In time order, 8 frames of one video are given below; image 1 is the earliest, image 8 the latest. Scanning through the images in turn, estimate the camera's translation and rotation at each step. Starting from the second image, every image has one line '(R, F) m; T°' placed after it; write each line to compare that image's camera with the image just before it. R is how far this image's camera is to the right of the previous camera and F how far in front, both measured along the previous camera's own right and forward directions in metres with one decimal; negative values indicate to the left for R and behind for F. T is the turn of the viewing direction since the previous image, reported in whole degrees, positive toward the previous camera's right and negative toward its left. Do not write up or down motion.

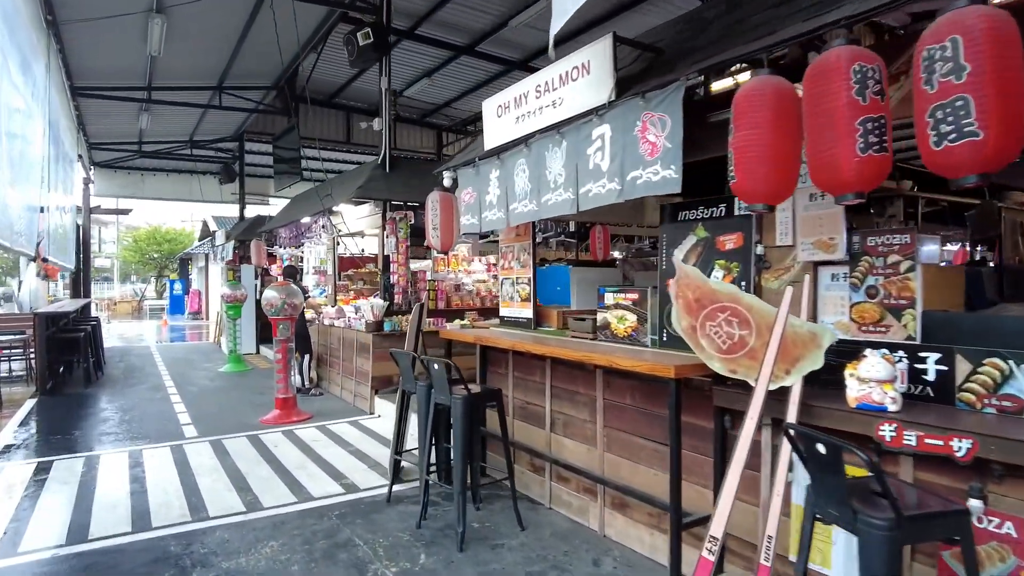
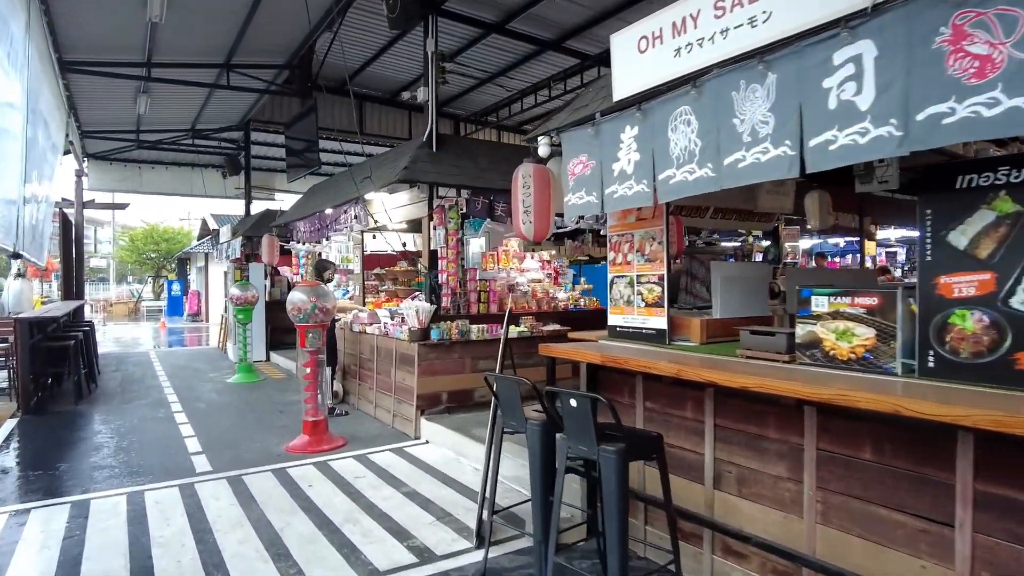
(-0.7, +1.1) m; 0°
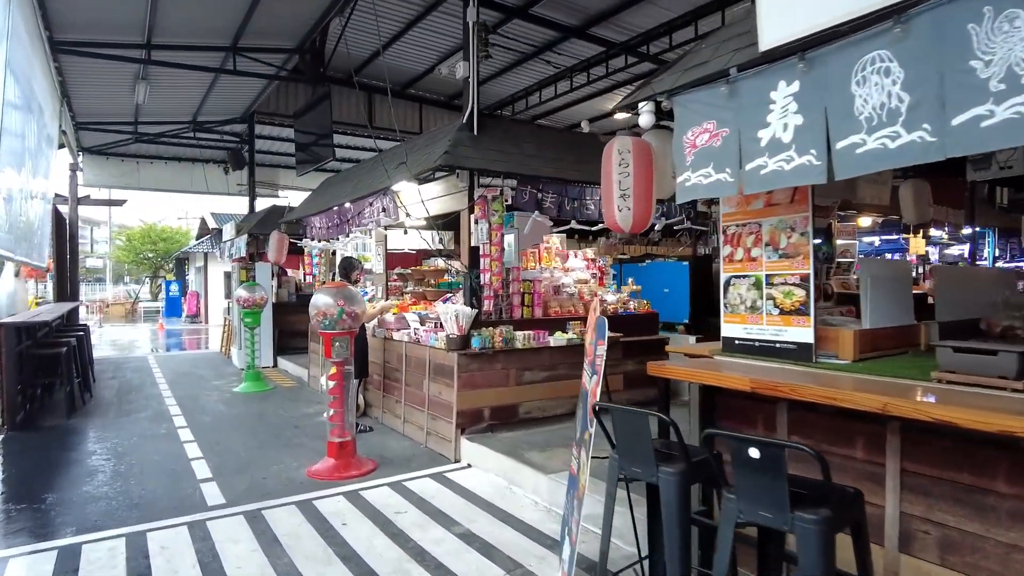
(-0.5, +0.7) m; 0°
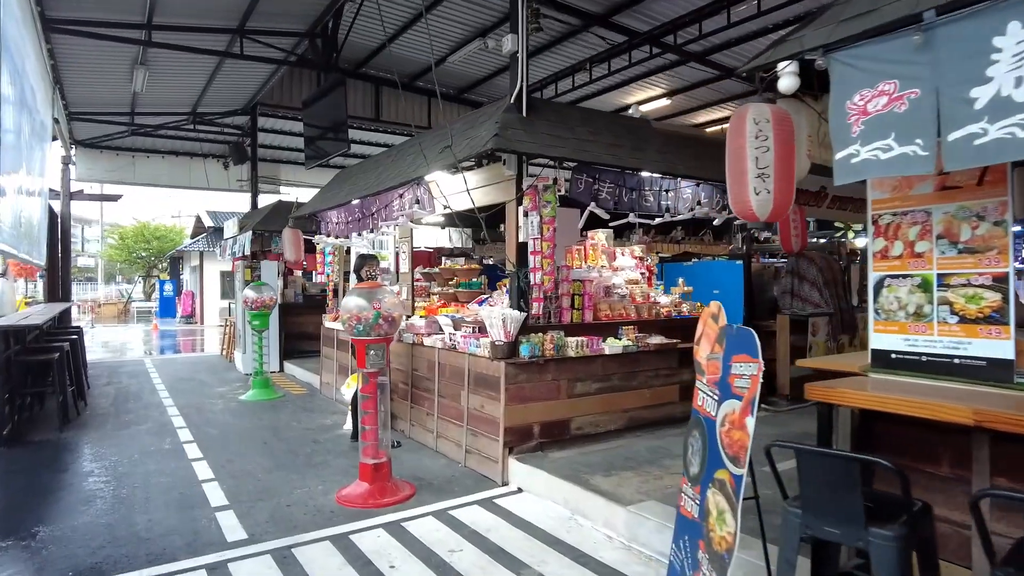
(-0.4, +0.6) m; +1°
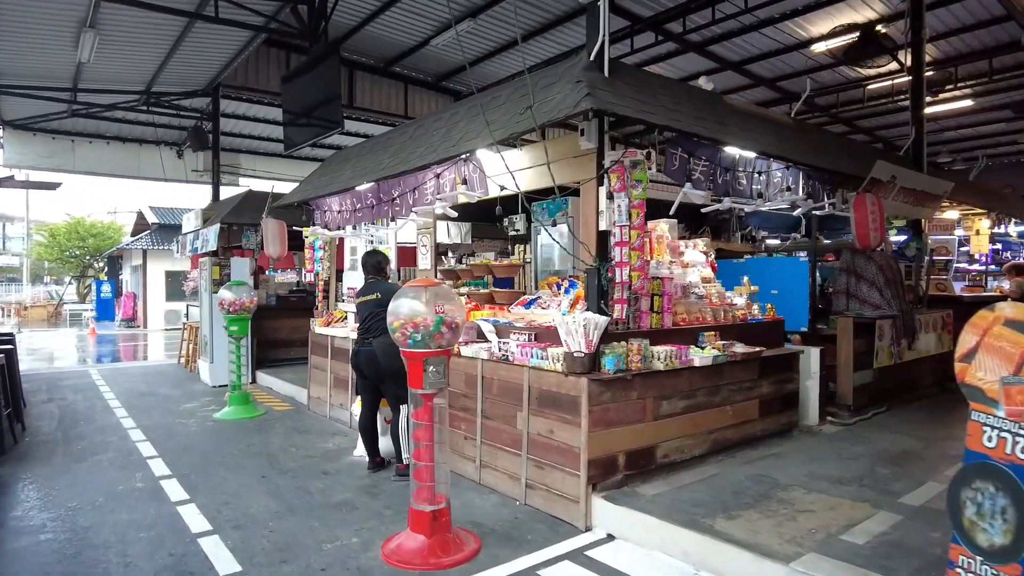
(-0.8, +0.9) m; +5°
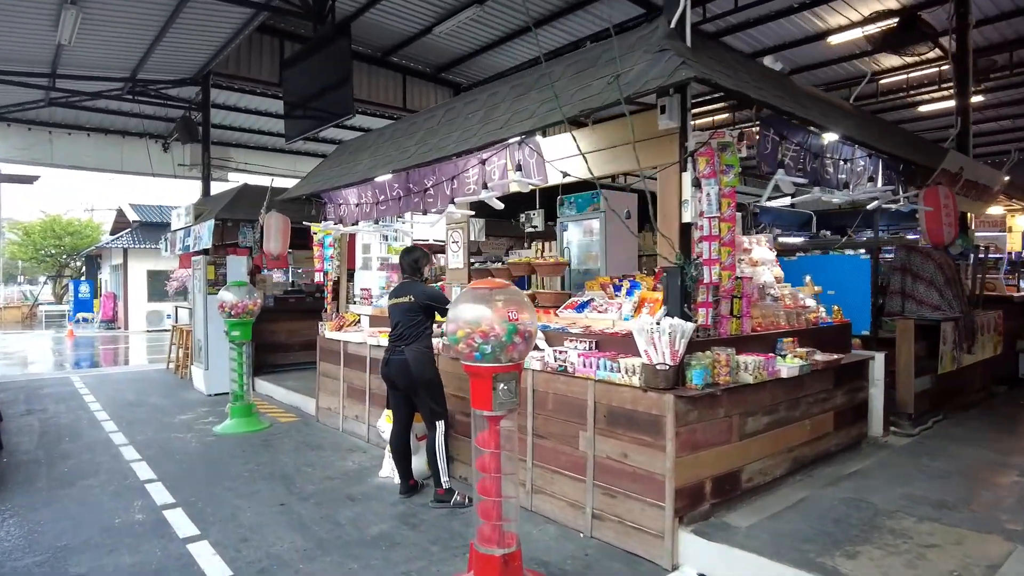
(-0.5, +0.5) m; +2°
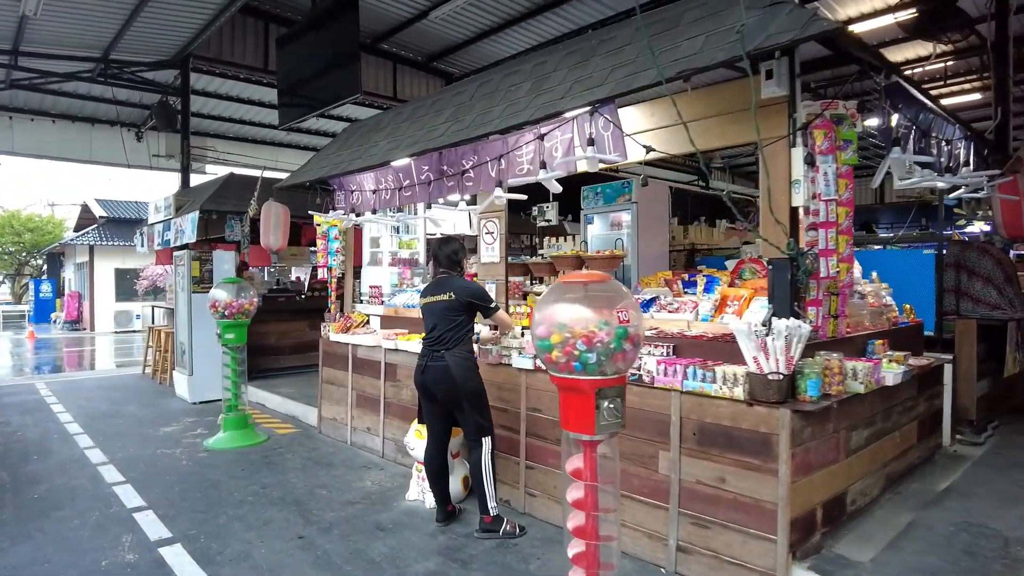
(-0.5, +0.5) m; +3°
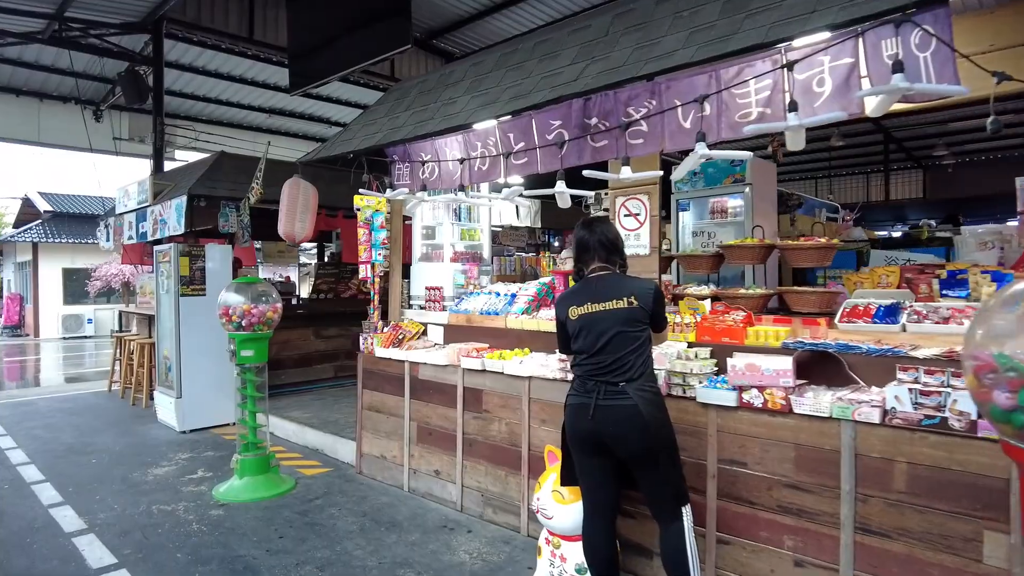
(-1.0, +1.1) m; +4°
